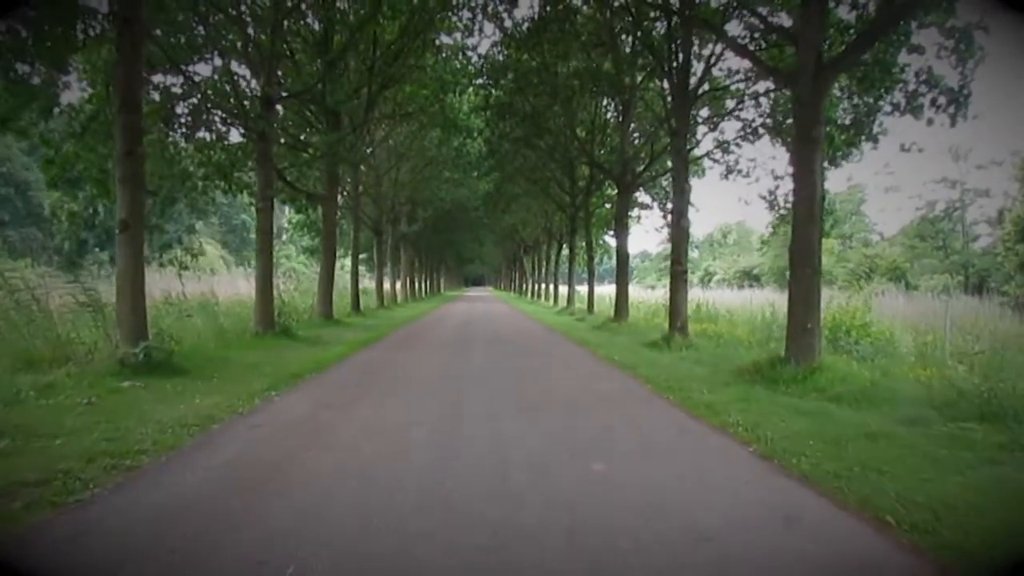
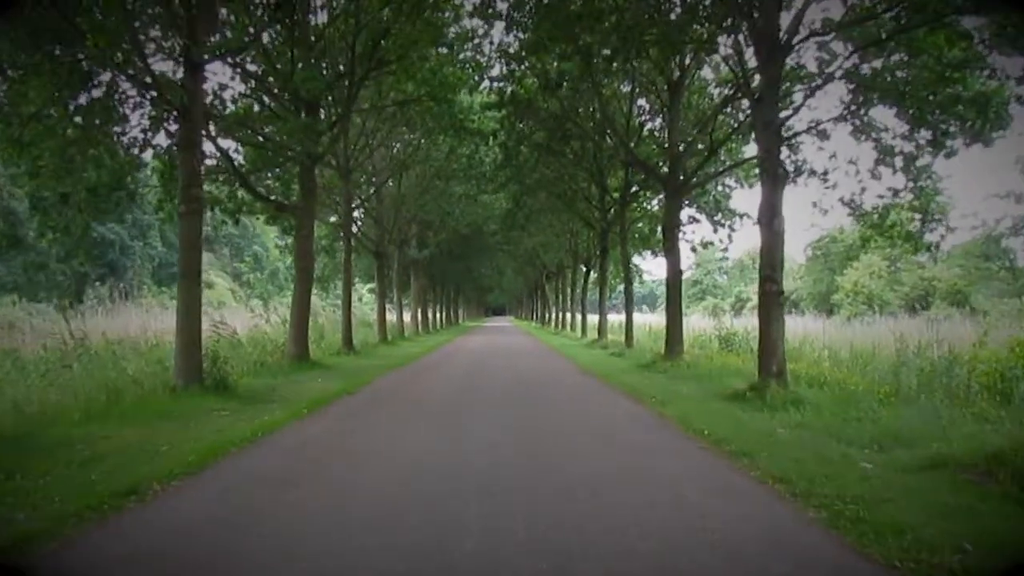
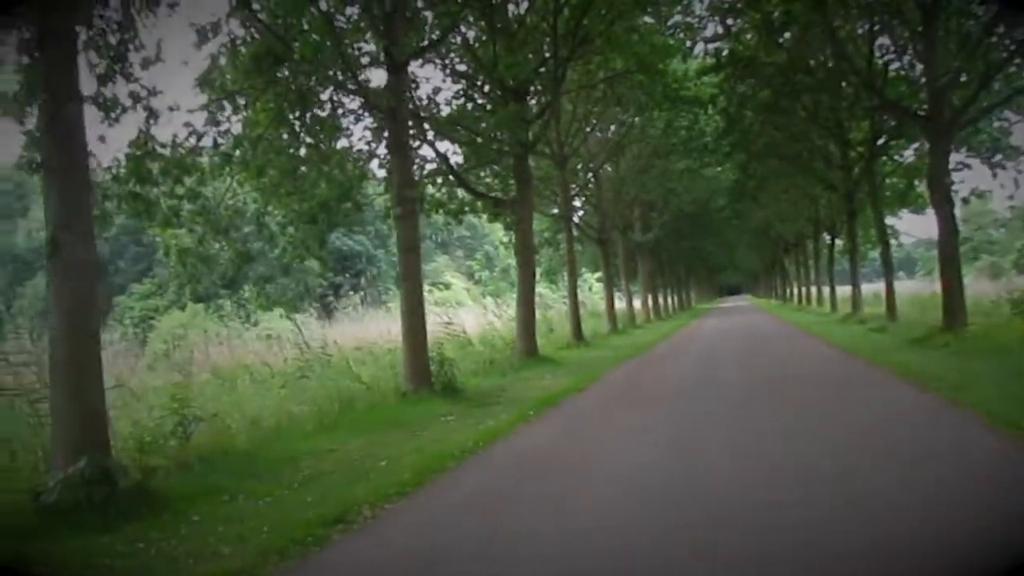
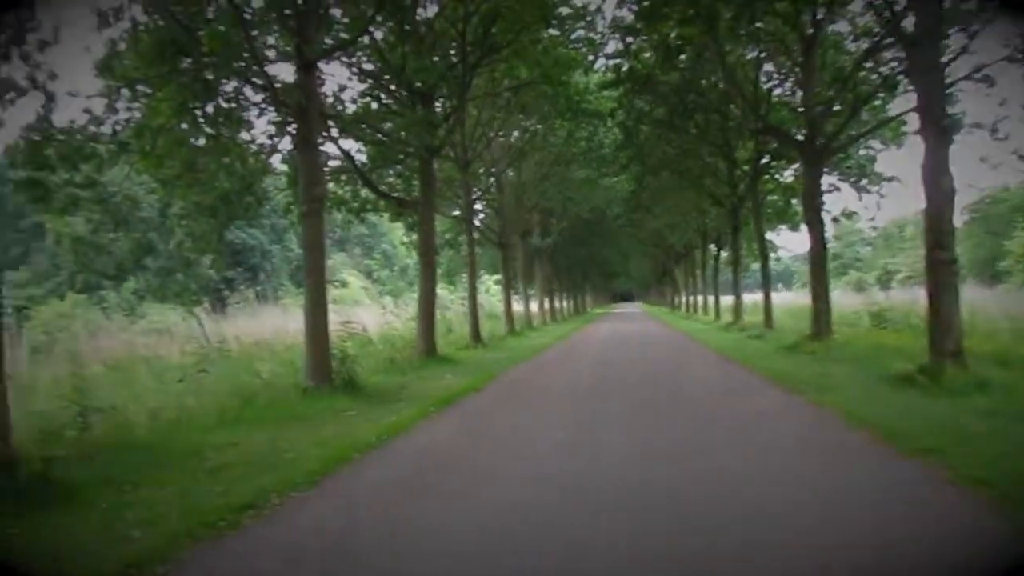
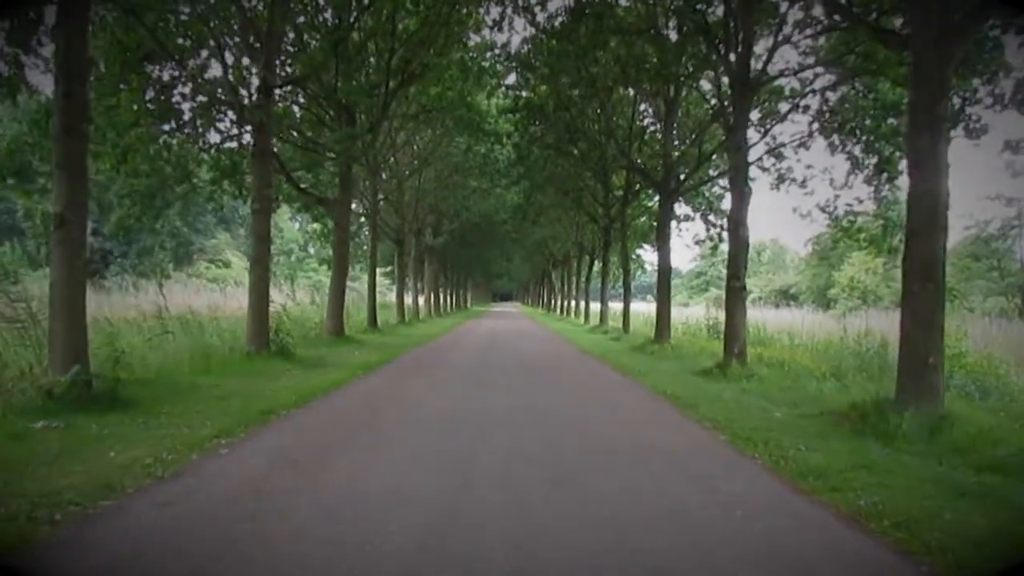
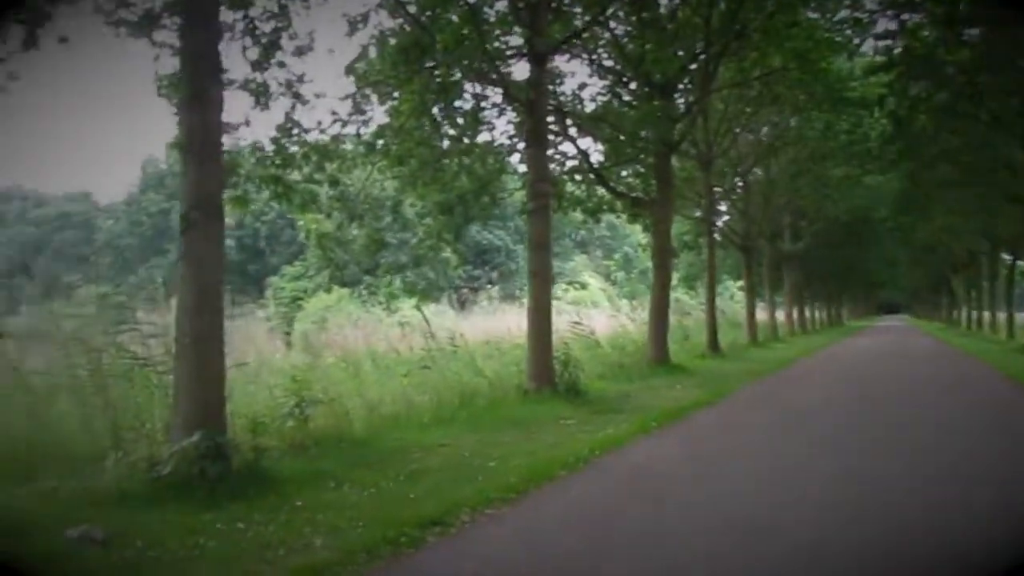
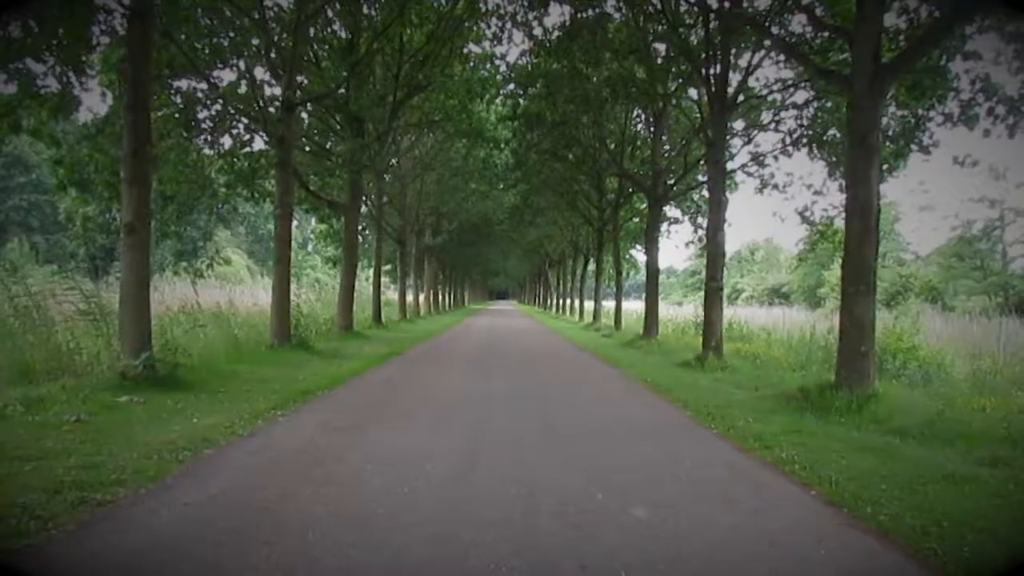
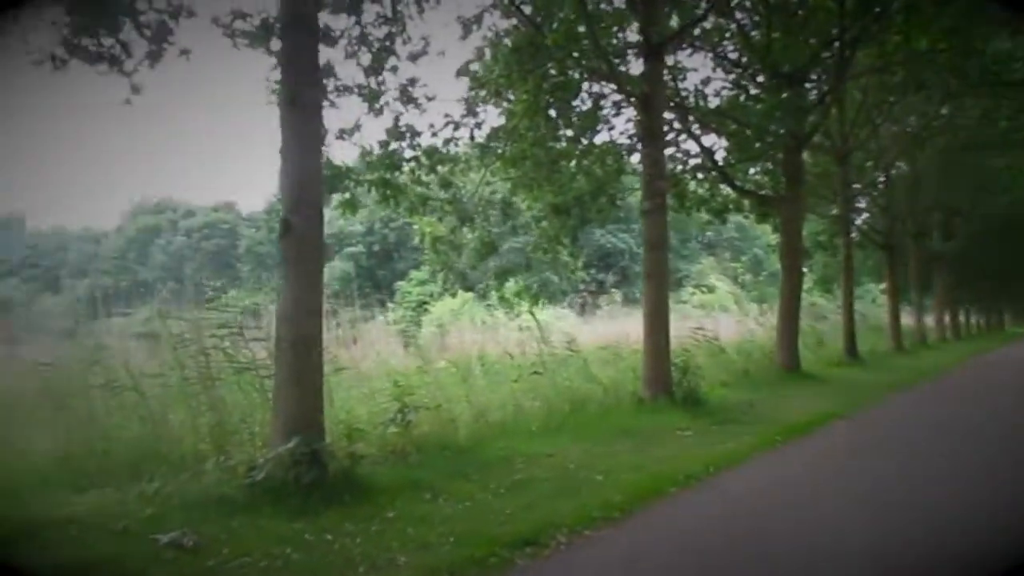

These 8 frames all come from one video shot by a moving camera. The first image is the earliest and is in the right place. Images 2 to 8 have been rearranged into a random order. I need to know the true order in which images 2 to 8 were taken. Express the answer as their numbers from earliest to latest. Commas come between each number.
7, 5, 2, 4, 3, 6, 8
